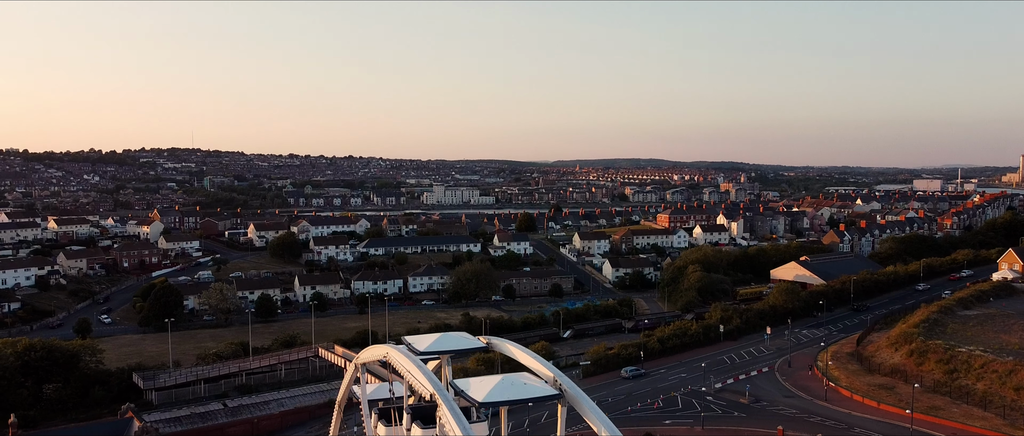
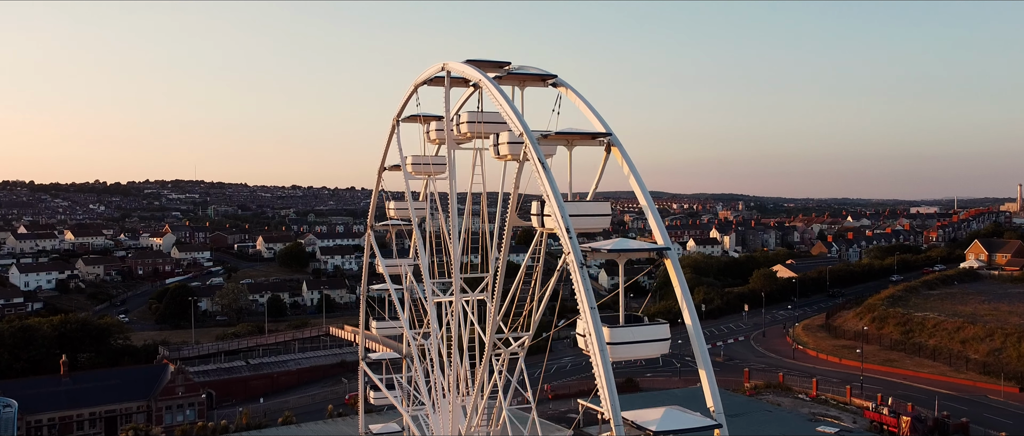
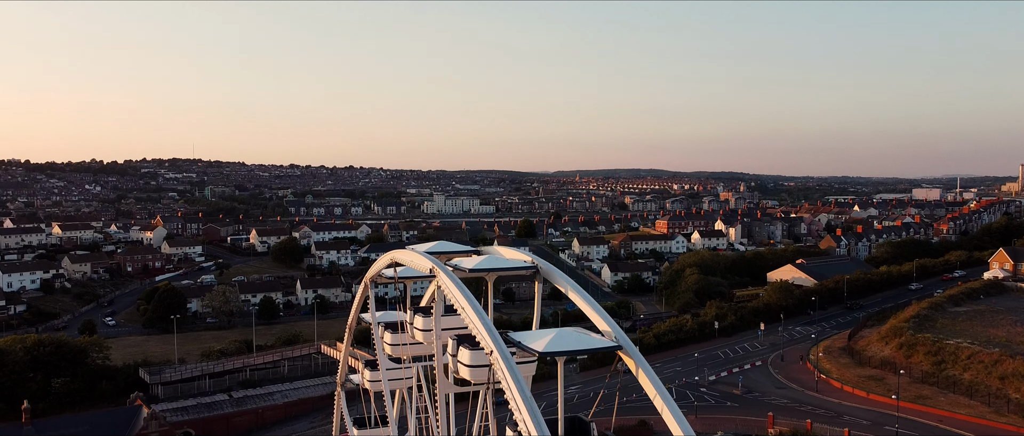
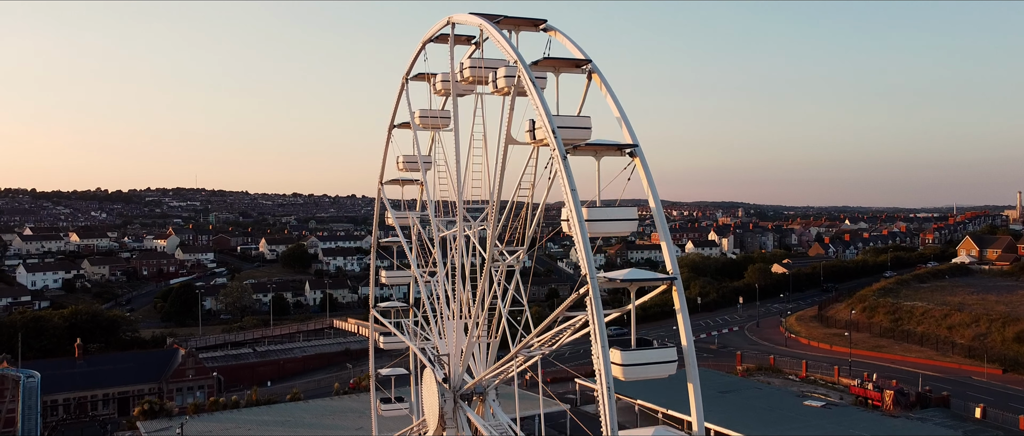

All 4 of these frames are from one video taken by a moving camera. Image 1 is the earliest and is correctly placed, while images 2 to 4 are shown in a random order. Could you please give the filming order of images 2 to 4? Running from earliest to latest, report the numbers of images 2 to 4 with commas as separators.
3, 2, 4
